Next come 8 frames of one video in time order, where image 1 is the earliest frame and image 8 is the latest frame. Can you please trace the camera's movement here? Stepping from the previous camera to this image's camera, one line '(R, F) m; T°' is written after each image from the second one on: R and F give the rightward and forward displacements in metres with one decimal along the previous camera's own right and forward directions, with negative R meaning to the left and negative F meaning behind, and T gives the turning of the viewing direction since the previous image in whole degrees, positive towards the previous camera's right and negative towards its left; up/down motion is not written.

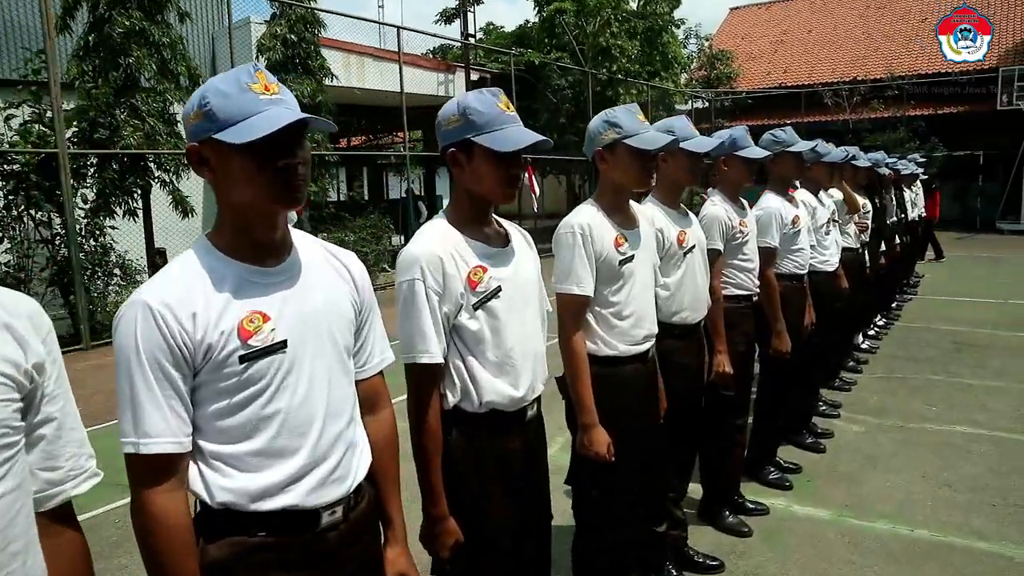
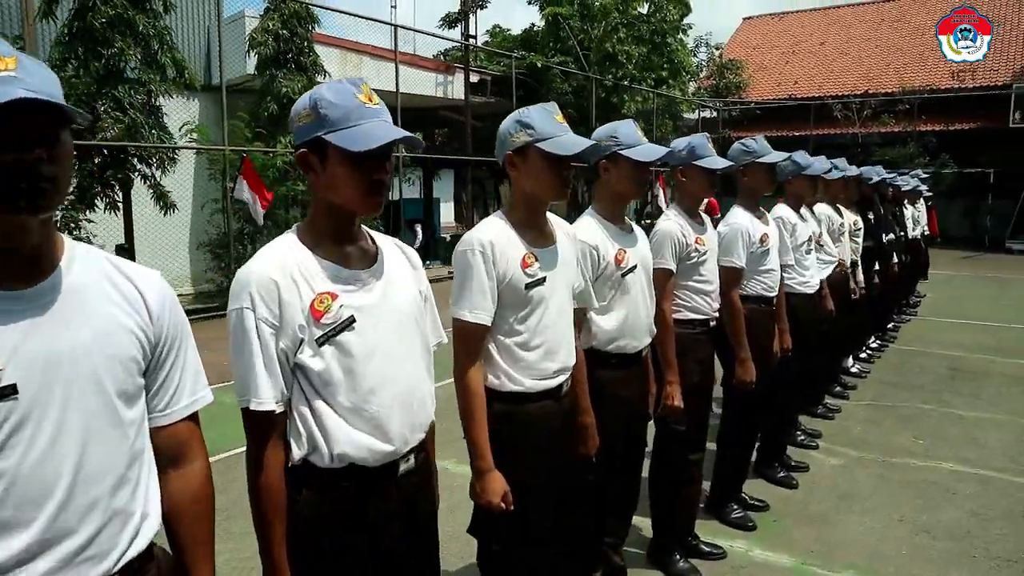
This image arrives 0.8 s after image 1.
(+0.3, +0.3) m; -1°
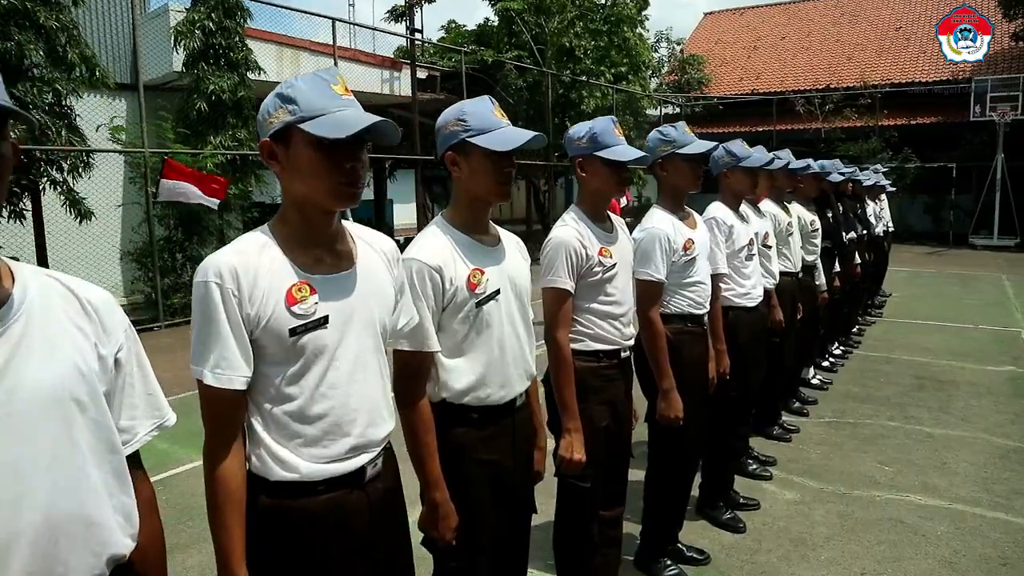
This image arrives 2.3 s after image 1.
(+0.4, +0.7) m; +2°
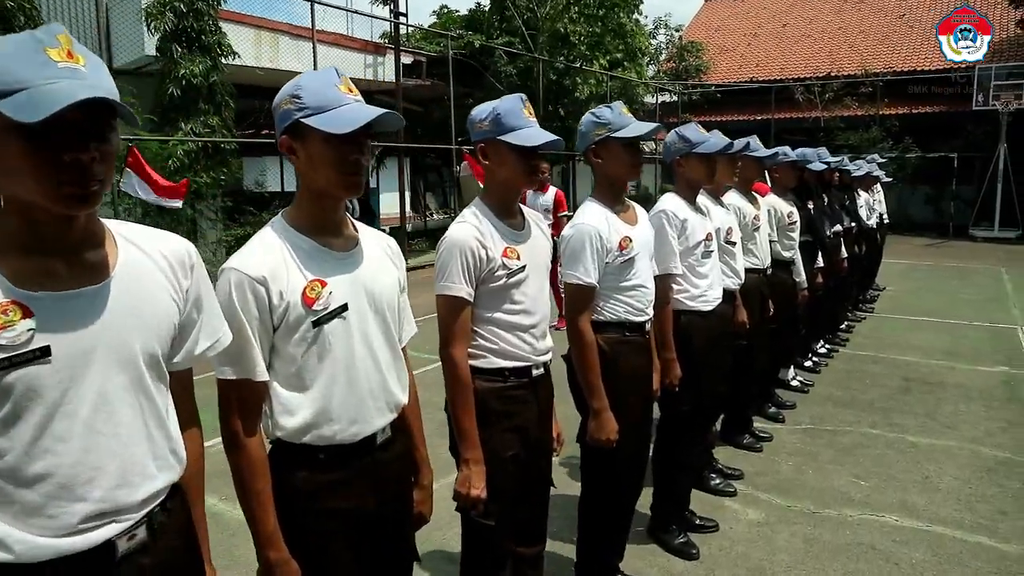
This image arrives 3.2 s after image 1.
(+0.3, +0.4) m; 0°
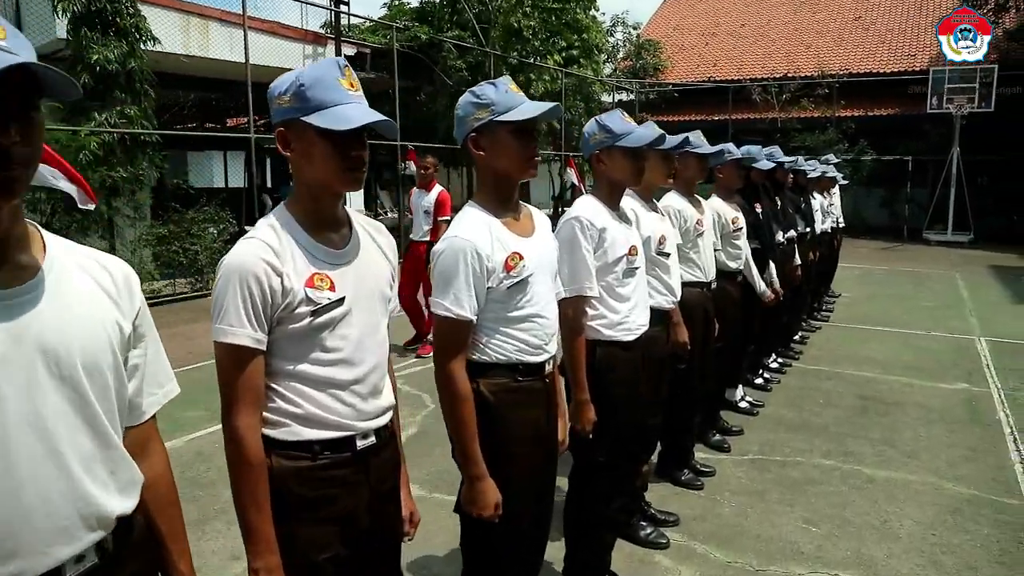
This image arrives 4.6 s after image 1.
(+0.3, +0.6) m; +3°
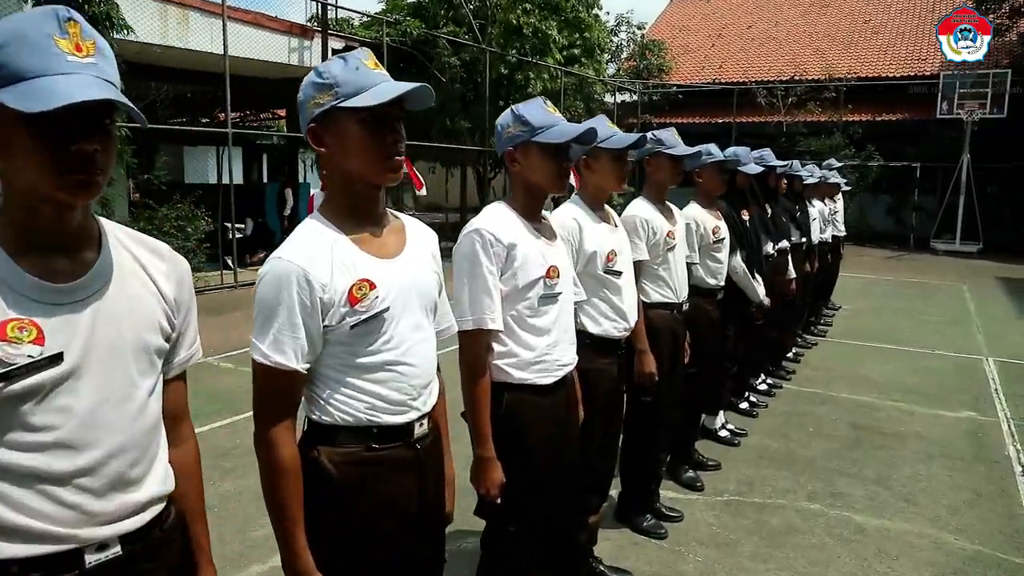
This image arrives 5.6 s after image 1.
(+0.3, +0.5) m; 0°
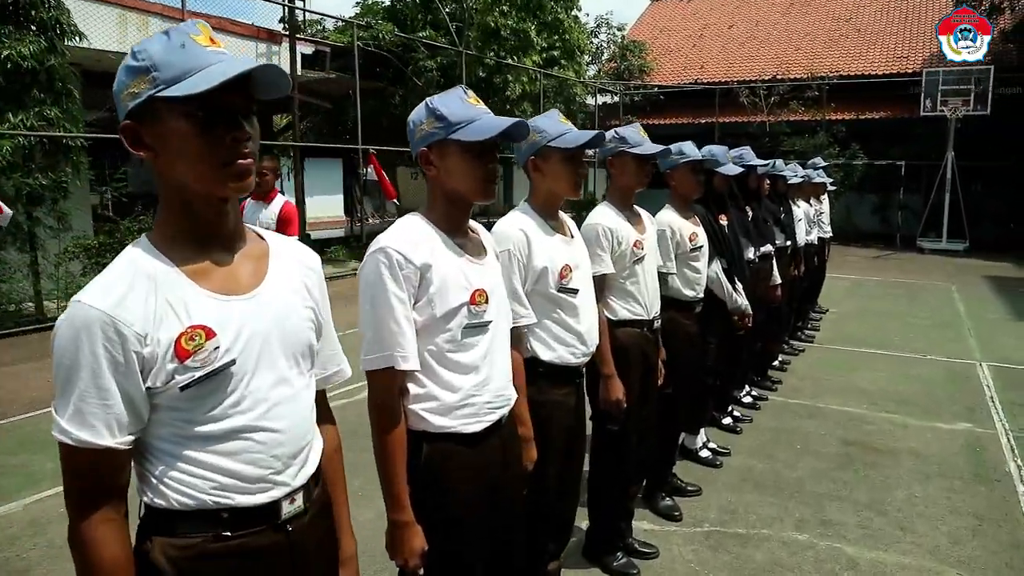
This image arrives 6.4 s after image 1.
(+0.2, +0.4) m; +1°
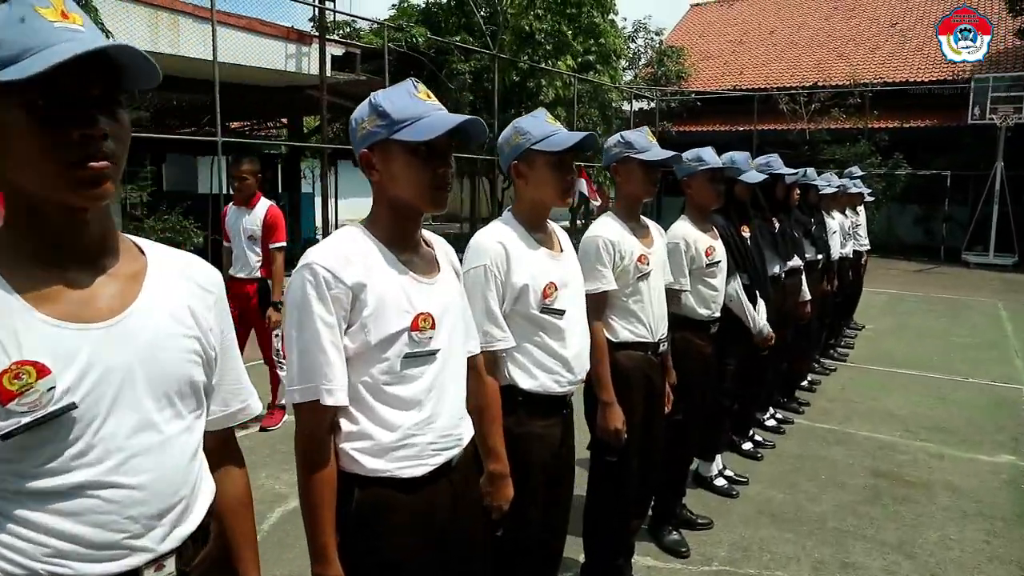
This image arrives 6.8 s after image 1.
(+0.2, +0.2) m; -3°
